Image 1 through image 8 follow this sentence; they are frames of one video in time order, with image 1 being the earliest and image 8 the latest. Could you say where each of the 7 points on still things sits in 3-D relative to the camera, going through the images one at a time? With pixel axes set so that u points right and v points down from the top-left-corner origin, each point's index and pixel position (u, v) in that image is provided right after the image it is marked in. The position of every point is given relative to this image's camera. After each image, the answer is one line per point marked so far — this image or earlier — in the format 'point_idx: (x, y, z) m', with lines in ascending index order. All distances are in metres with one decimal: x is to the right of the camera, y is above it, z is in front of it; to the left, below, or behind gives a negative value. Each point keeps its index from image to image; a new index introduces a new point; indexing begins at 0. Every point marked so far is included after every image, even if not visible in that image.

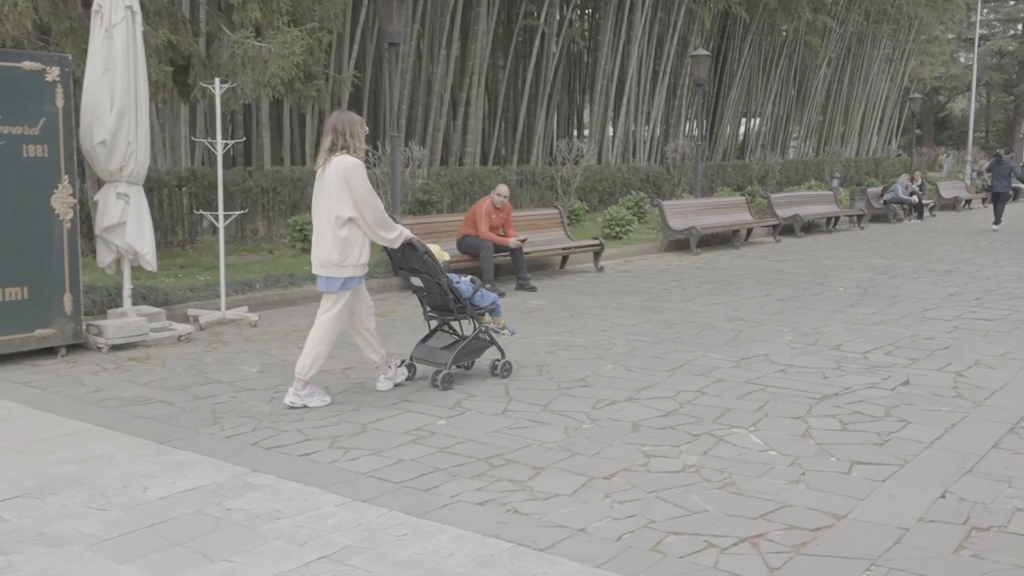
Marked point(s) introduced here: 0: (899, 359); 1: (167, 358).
0: (+2.6, -0.5, +7.0) m
1: (-2.2, -0.5, +6.7) m
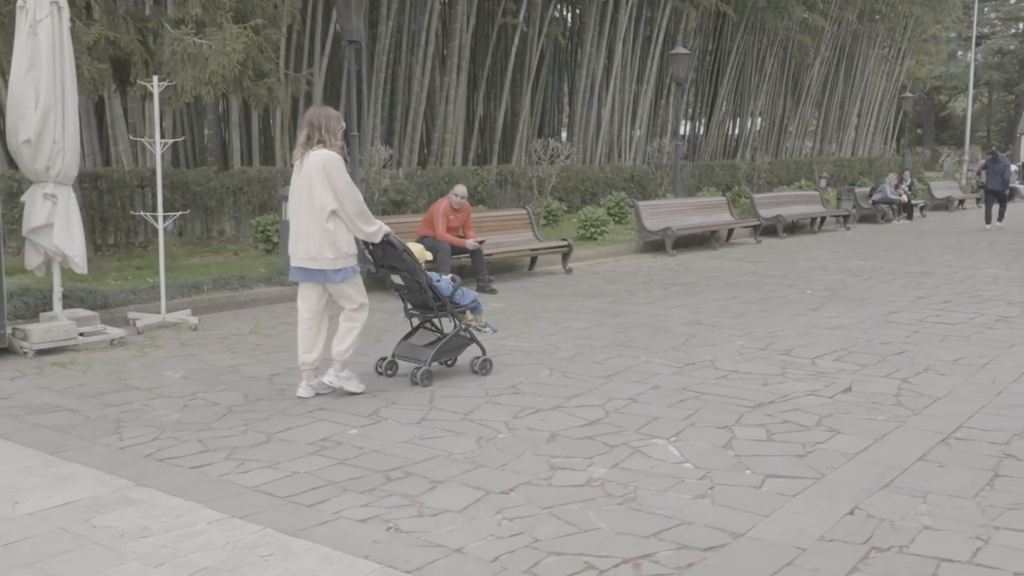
0: (+2.2, -0.5, +6.8) m
1: (-2.7, -0.5, +6.6) m
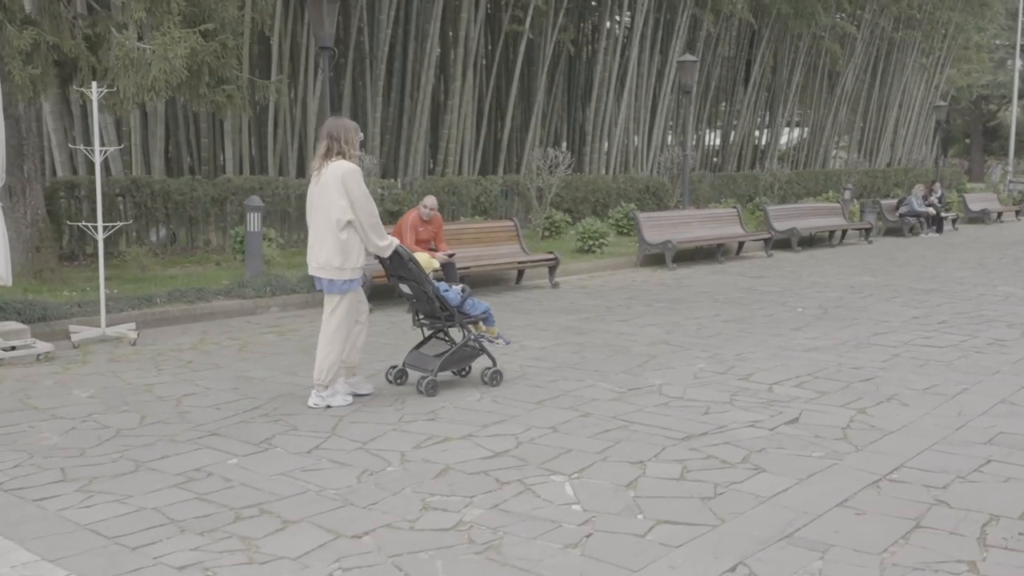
0: (+1.8, -0.6, +6.3) m
1: (-3.1, -0.6, +6.3) m
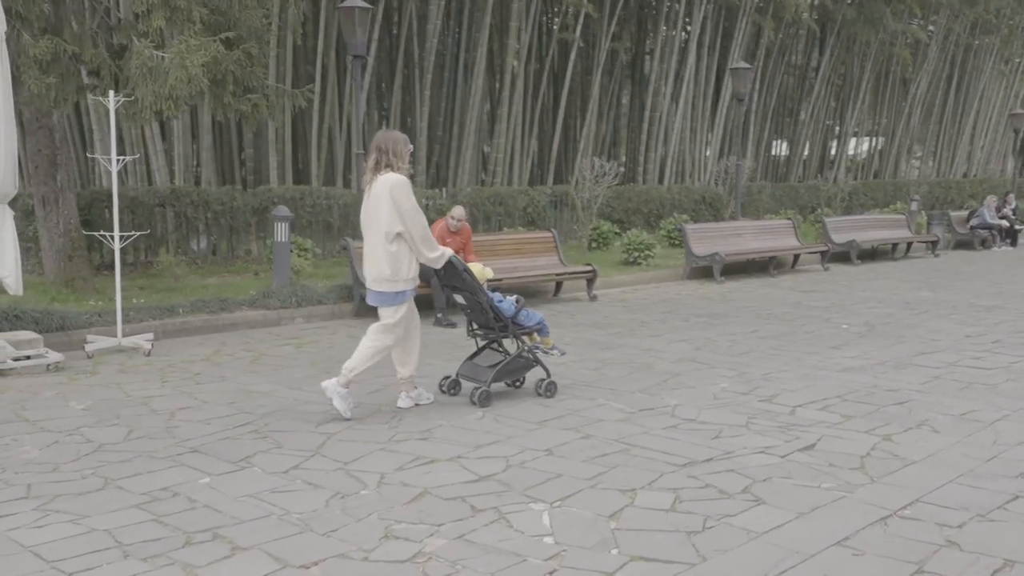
0: (+1.8, -0.7, +5.9) m
1: (-3.0, -0.6, +6.3) m
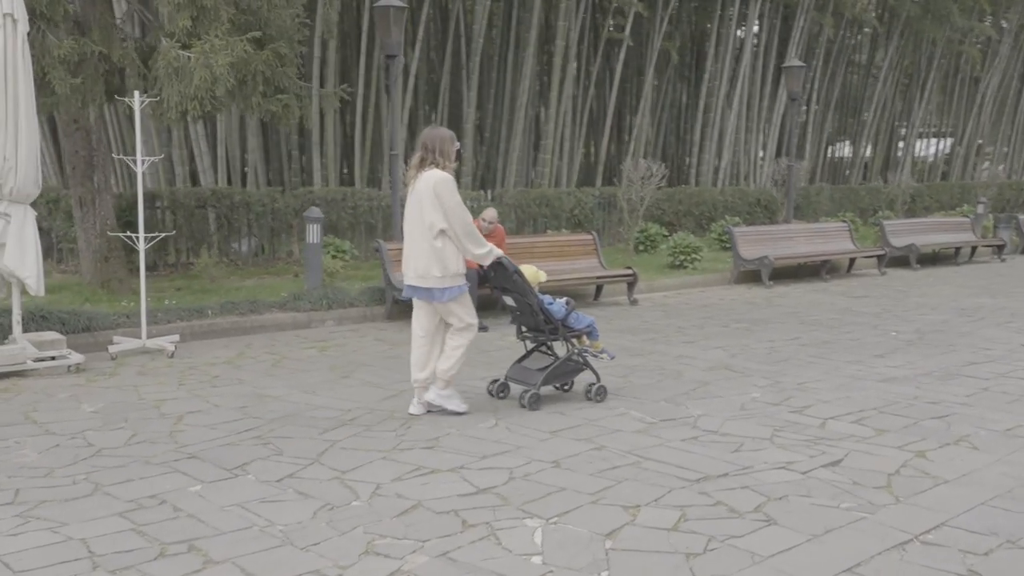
0: (+1.9, -0.8, +5.6) m
1: (-2.9, -0.6, +6.2) m
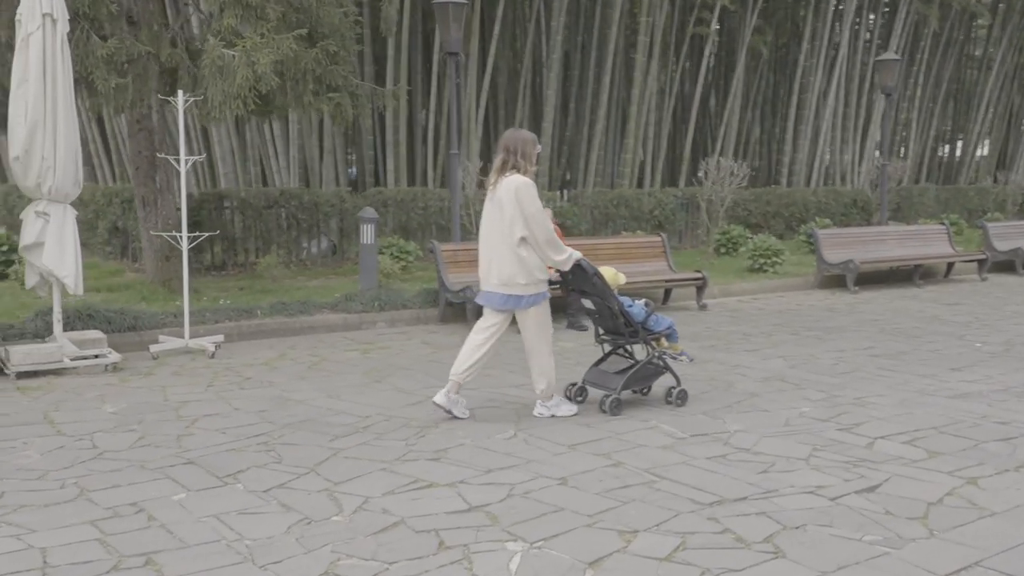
0: (+2.0, -0.8, +5.1) m
1: (-2.8, -0.6, +6.2) m
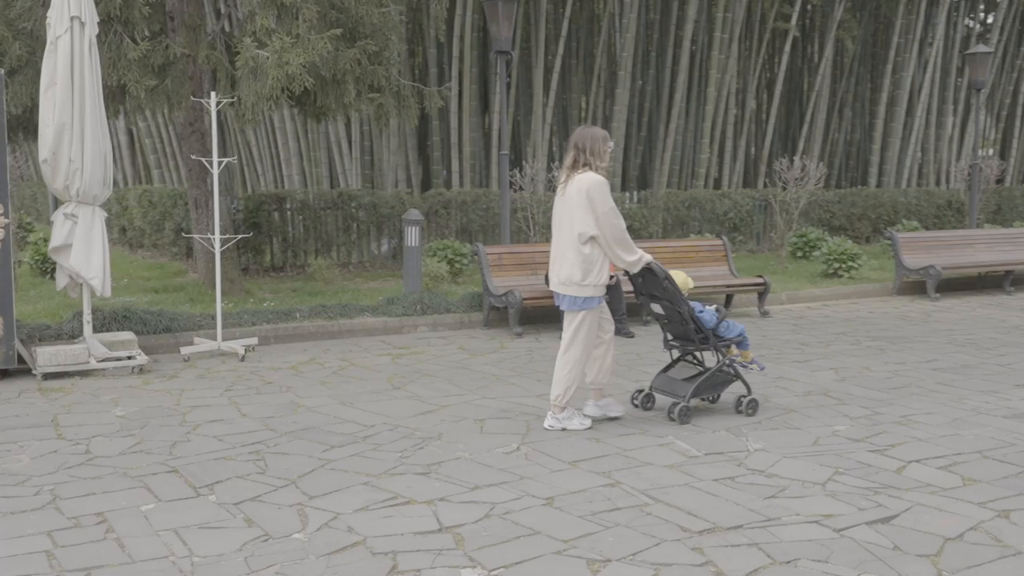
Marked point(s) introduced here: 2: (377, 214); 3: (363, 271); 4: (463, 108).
0: (+2.0, -0.9, +4.7) m
1: (-2.6, -0.6, +6.3) m
2: (-1.6, +0.9, +12.0) m
3: (-1.6, +0.2, +12.0) m
4: (-0.6, +2.1, +12.3) m
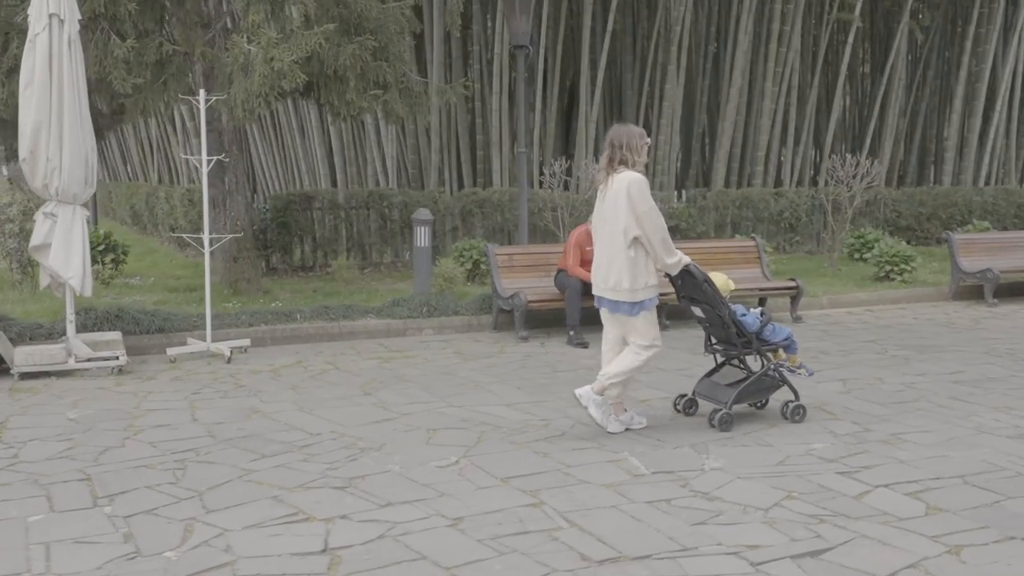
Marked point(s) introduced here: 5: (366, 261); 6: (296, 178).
0: (+1.6, -0.9, +4.2) m
1: (-2.8, -0.6, +6.2) m
2: (-1.2, +0.9, +11.8) m
3: (-1.3, +0.2, +11.8) m
4: (-0.2, +2.1, +12.0) m
5: (-1.6, +0.3, +11.8) m
6: (-2.9, +1.5, +14.0) m
